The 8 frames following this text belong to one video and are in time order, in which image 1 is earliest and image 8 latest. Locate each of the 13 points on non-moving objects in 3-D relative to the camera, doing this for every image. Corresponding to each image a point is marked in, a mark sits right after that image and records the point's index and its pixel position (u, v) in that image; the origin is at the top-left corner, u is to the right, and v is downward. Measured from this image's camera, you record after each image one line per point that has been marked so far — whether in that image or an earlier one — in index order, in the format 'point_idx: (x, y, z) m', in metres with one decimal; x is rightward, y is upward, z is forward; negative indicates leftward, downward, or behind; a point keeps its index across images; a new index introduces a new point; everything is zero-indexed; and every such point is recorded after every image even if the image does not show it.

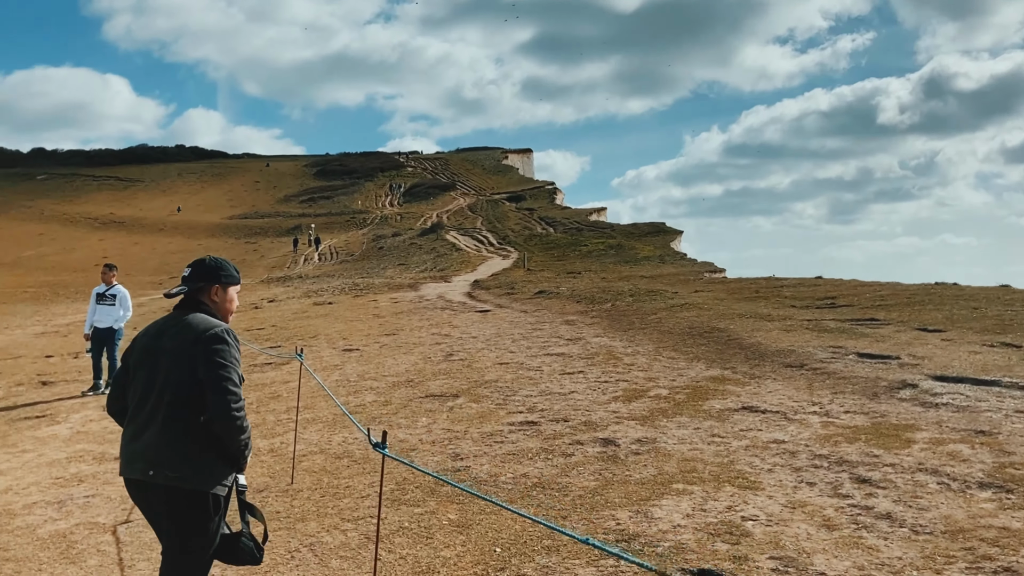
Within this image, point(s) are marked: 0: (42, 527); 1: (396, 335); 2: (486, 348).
0: (-2.8, -1.4, +5.7) m
1: (-2.2, -0.9, +17.3) m
2: (-0.4, -0.9, +13.9) m
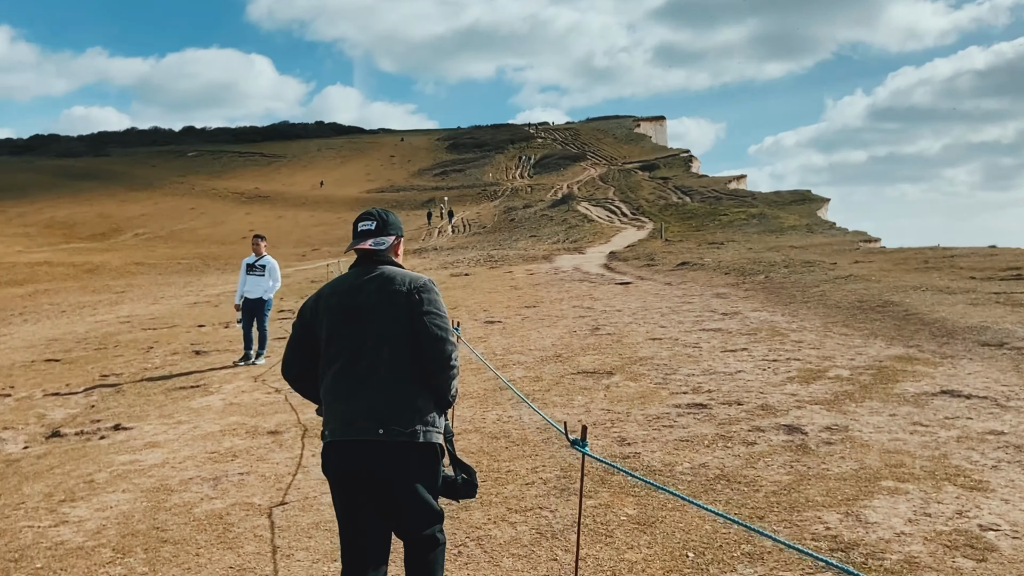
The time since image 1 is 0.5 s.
0: (-1.8, -1.3, +5.5) m
1: (+0.4, -0.3, +16.9) m
2: (+1.7, -0.5, +13.3) m
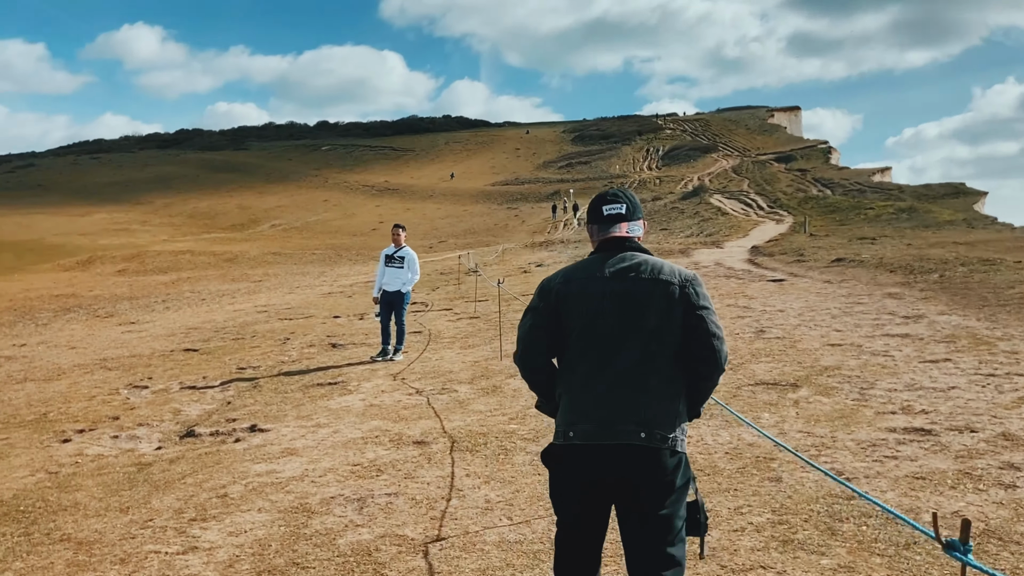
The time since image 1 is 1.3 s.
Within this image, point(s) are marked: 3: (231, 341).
0: (-0.8, -1.2, +4.7) m
1: (+2.9, -0.3, +15.7) m
2: (+3.7, -0.5, +12.0) m
3: (-4.7, -0.9, +15.7) m
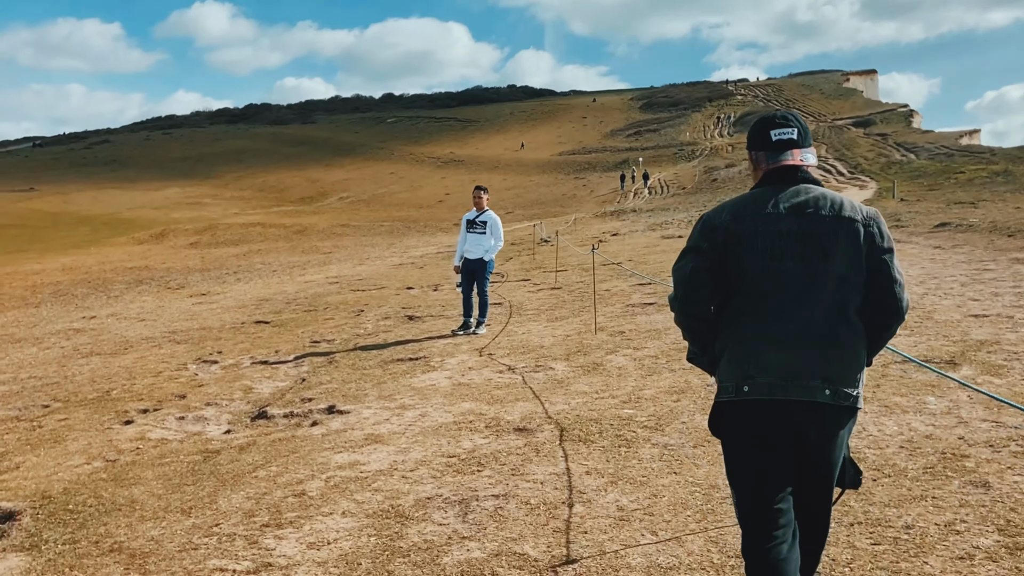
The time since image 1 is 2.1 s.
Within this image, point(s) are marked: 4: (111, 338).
0: (-0.3, -1.1, +3.8) m
1: (+4.2, +0.2, +14.5) m
2: (+4.8, -0.1, +10.7) m
3: (-3.3, -0.4, +15.0) m
4: (-5.7, -0.7, +13.4) m
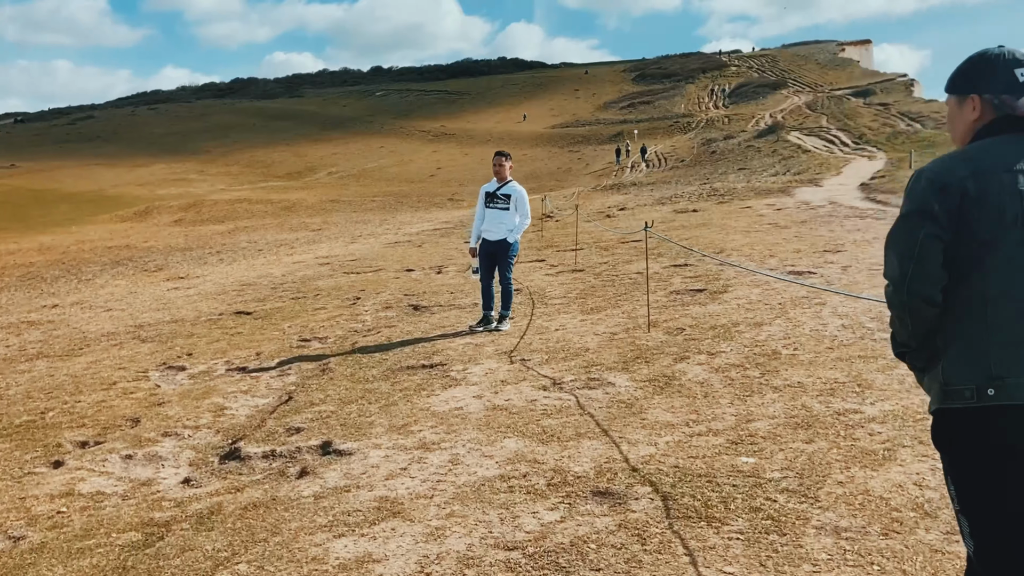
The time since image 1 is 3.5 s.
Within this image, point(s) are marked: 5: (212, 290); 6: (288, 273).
0: (+0.1, -1.1, +2.1) m
1: (+4.4, +0.5, +12.7) m
2: (+5.0, +0.1, +9.0) m
3: (-3.1, -0.2, +13.2) m
4: (-5.4, -0.6, +11.6) m
5: (-4.9, 0.0, +15.6) m
6: (-4.2, +0.3, +17.8) m
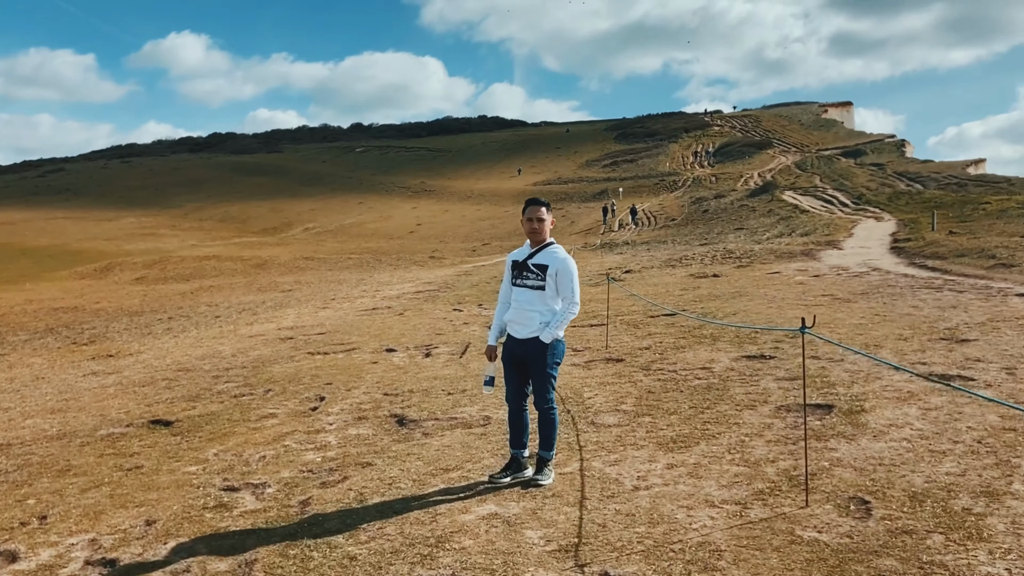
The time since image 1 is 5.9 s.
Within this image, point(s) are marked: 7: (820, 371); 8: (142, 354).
0: (+0.5, -1.5, -1.3) m
1: (+4.6, -0.5, +9.5) m
2: (+5.3, -0.7, +5.8) m
3: (-2.9, -1.2, +9.8) m
4: (-5.2, -1.4, +8.1) m
5: (-4.8, -1.2, +12.1) m
6: (-4.1, -1.0, +14.4) m
7: (+2.8, -0.8, +8.6) m
8: (-6.1, -1.1, +15.5) m
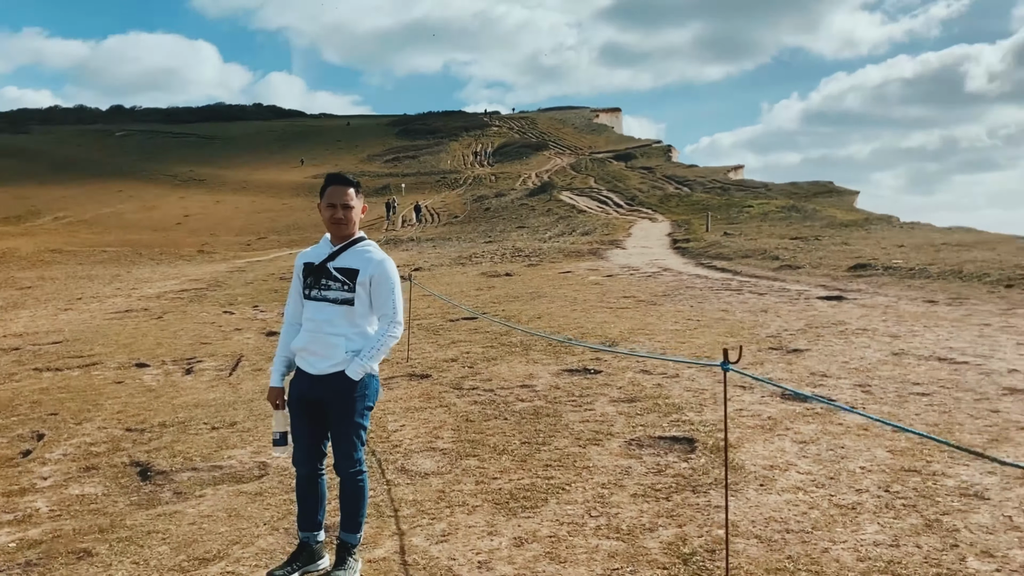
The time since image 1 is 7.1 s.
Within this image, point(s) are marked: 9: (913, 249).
0: (+1.2, -1.6, -2.7) m
1: (+2.7, -0.6, +8.8) m
2: (+4.3, -0.8, +5.3) m
3: (-4.7, -1.2, +7.3) m
4: (-6.5, -1.5, +5.1) m
5: (-7.1, -1.2, +9.2) m
6: (-6.9, -1.0, +11.5) m
7: (+1.2, -0.8, +7.4) m
8: (-9.1, -1.1, +12.1) m
9: (+8.6, +0.8, +19.6) m
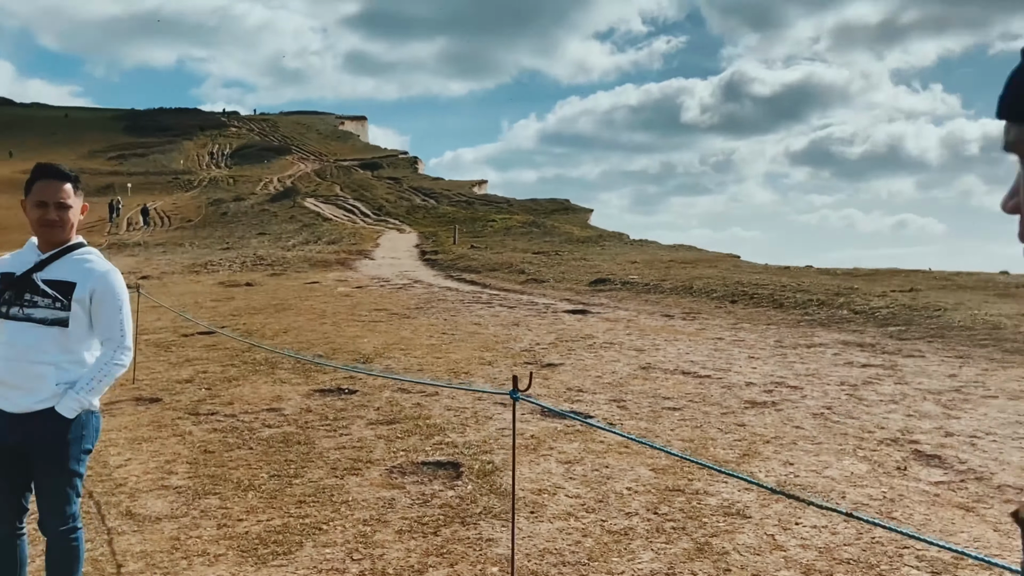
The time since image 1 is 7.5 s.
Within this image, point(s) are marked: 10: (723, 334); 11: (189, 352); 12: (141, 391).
0: (+2.1, -1.6, -2.7) m
1: (+0.5, -0.7, +8.8) m
2: (+2.9, -0.9, +5.9) m
3: (-6.3, -1.2, +5.4) m
4: (-7.5, -1.5, +2.8) m
5: (-9.1, -1.2, +6.5) m
6: (-9.6, -1.0, +8.9) m
7: (-0.7, -0.9, +7.1) m
8: (-11.8, -1.1, +8.9) m
9: (+3.2, +0.5, +20.8) m
10: (+2.6, -0.5, +11.2) m
11: (-3.5, -0.7, +10.4) m
12: (-3.2, -0.9, +8.2) m
